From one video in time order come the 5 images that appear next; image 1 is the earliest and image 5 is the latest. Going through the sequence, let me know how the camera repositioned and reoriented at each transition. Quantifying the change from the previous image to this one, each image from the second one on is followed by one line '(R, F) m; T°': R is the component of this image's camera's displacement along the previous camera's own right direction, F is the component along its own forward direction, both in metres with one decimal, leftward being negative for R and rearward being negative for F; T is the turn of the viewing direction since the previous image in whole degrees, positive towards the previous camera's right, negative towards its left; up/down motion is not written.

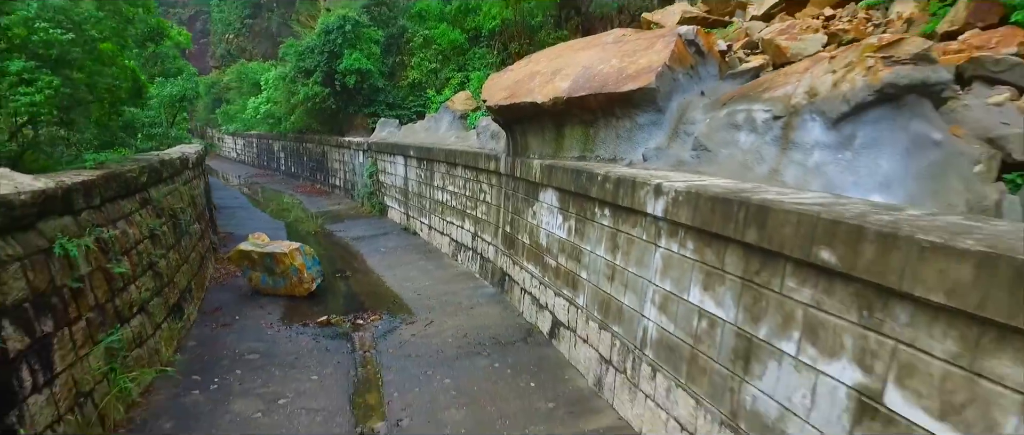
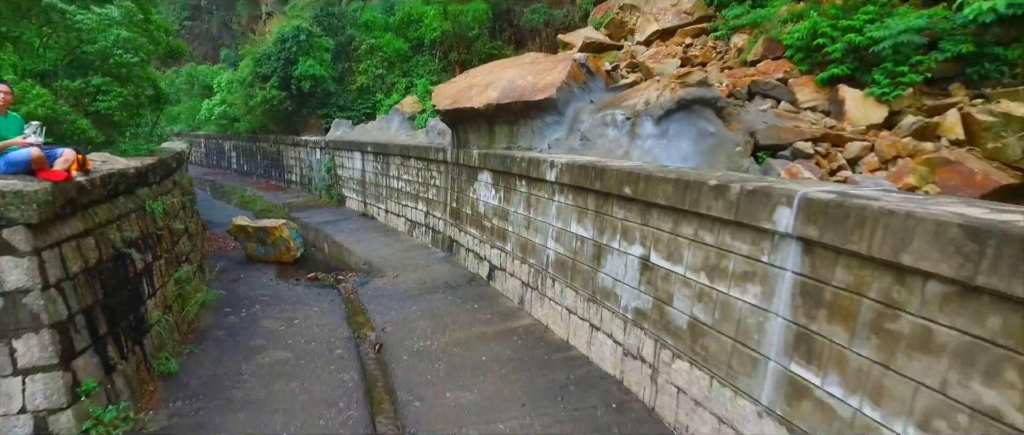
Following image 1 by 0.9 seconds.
(-0.1, -1.4) m; +6°
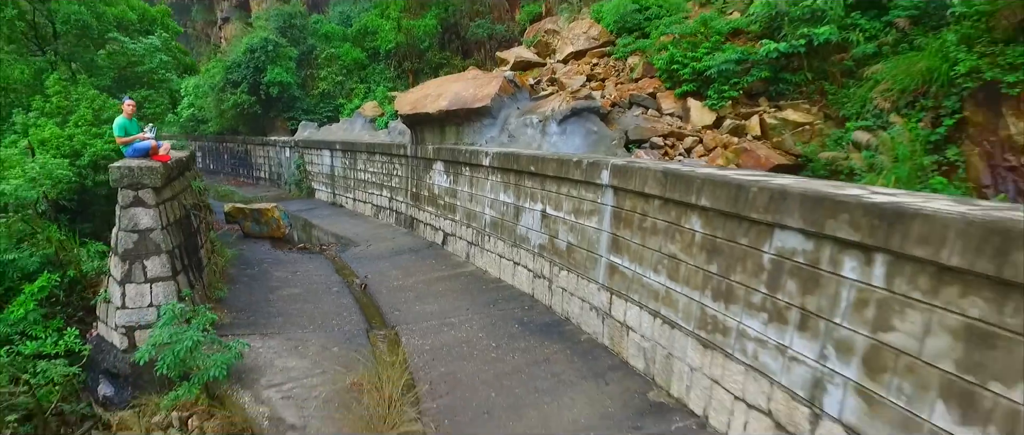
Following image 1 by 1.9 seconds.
(0.0, -1.6) m; +5°
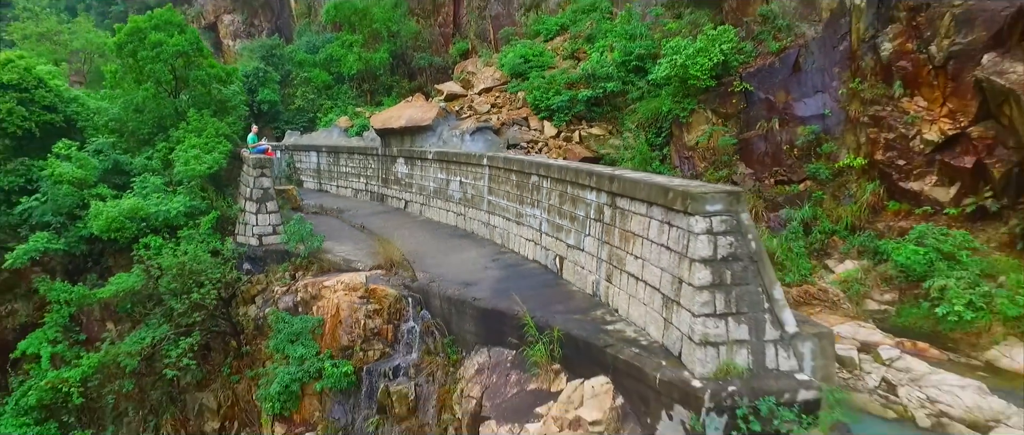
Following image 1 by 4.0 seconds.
(+0.1, -4.4) m; +5°
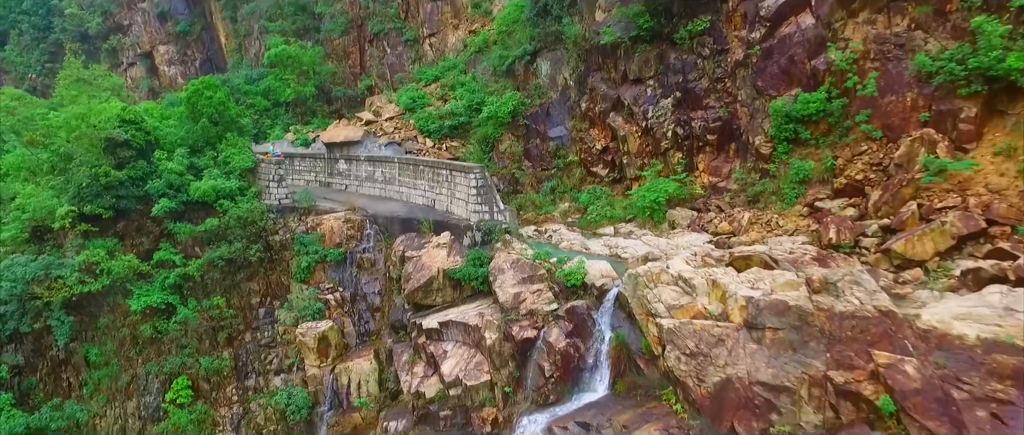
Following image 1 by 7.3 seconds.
(-0.4, -8.2) m; +11°
